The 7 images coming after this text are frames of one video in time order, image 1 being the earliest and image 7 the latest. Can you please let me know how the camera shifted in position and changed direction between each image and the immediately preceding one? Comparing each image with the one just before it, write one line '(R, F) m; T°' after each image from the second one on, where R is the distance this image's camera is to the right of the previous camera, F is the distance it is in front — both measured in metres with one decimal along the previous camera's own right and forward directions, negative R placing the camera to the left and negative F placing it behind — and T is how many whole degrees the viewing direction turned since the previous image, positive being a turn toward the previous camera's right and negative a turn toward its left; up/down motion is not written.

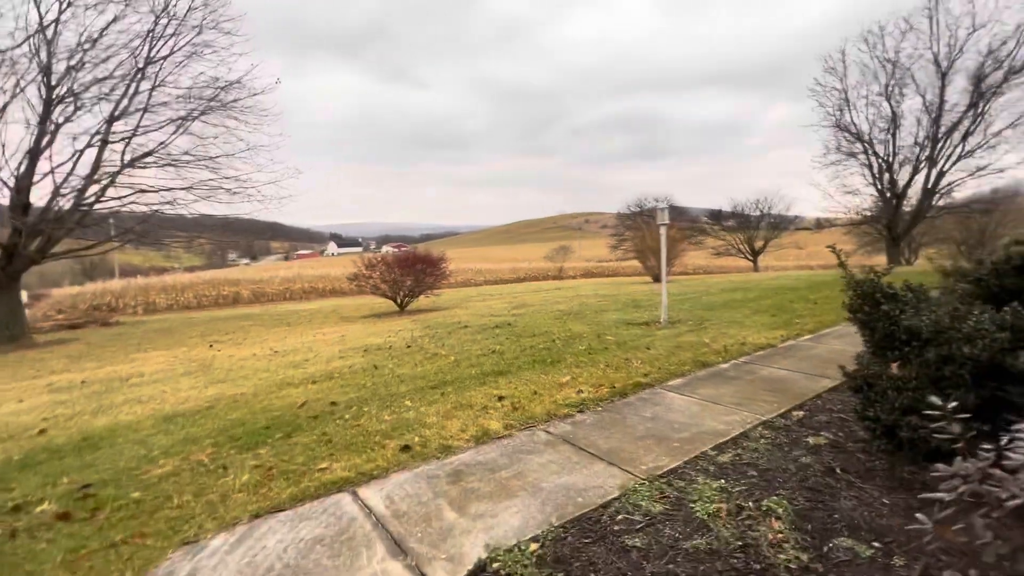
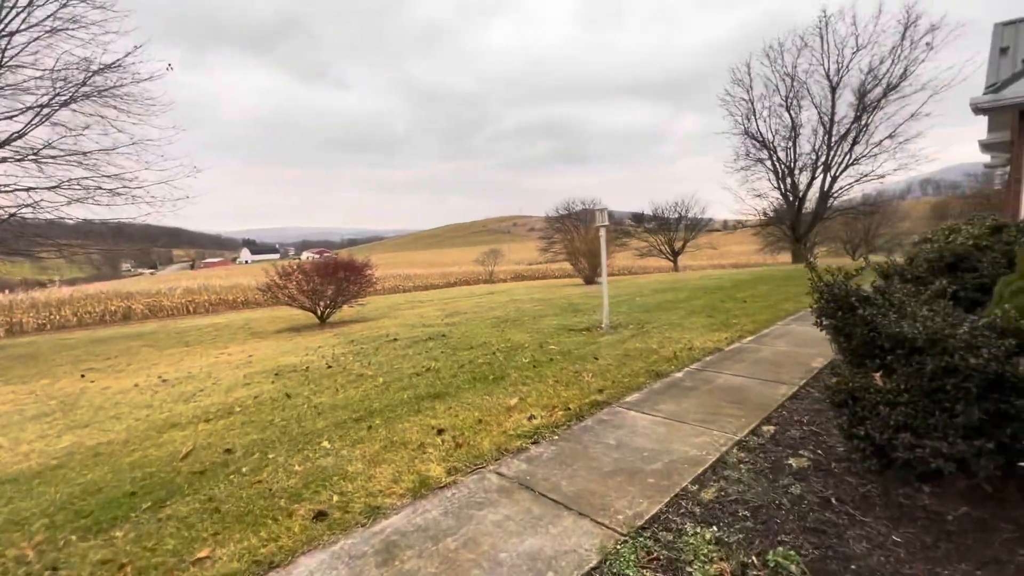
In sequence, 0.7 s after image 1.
(-0.1, +0.5) m; +9°
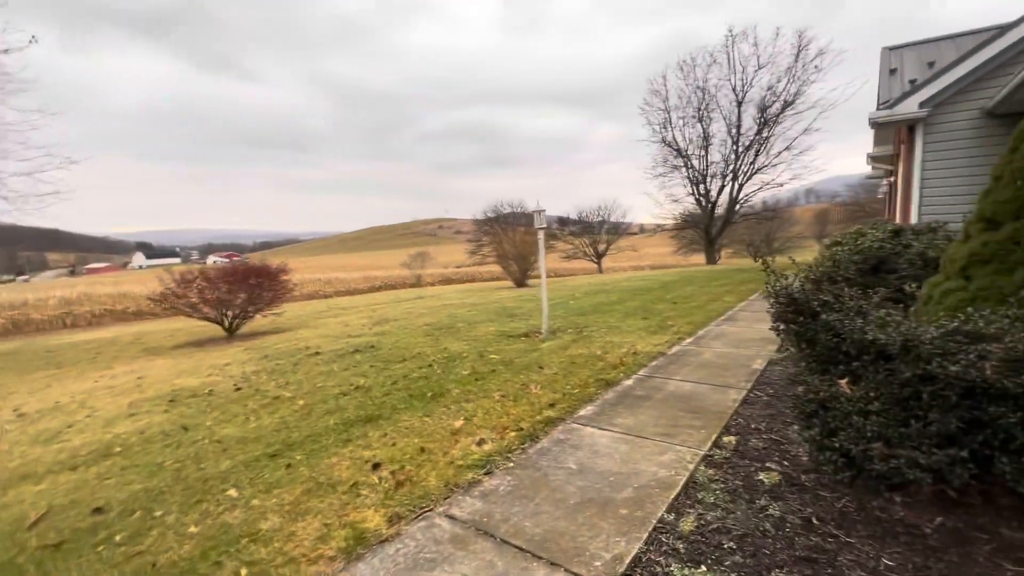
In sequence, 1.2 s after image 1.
(-0.1, +0.4) m; +9°
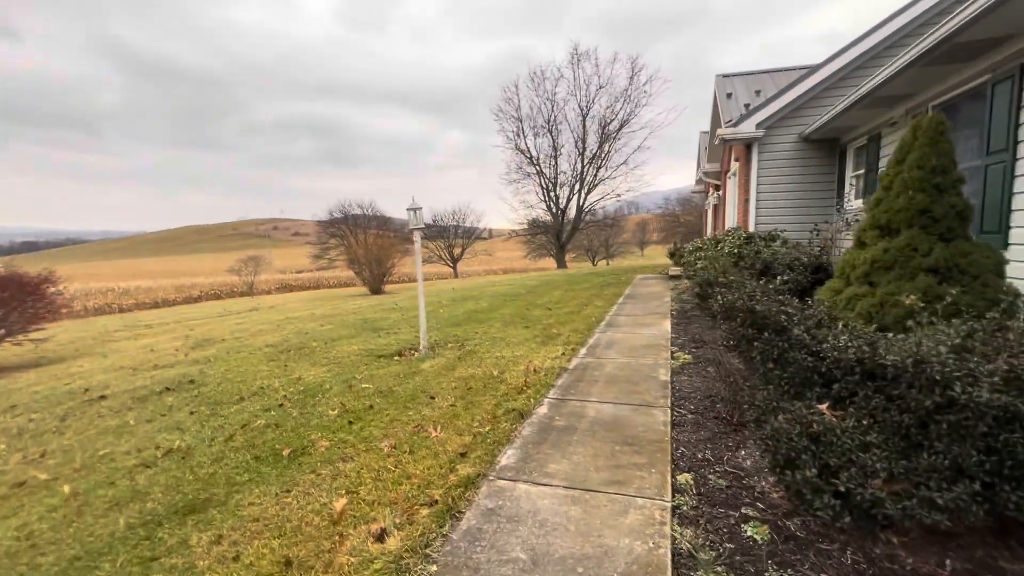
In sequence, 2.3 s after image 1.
(-0.3, +0.8) m; +18°
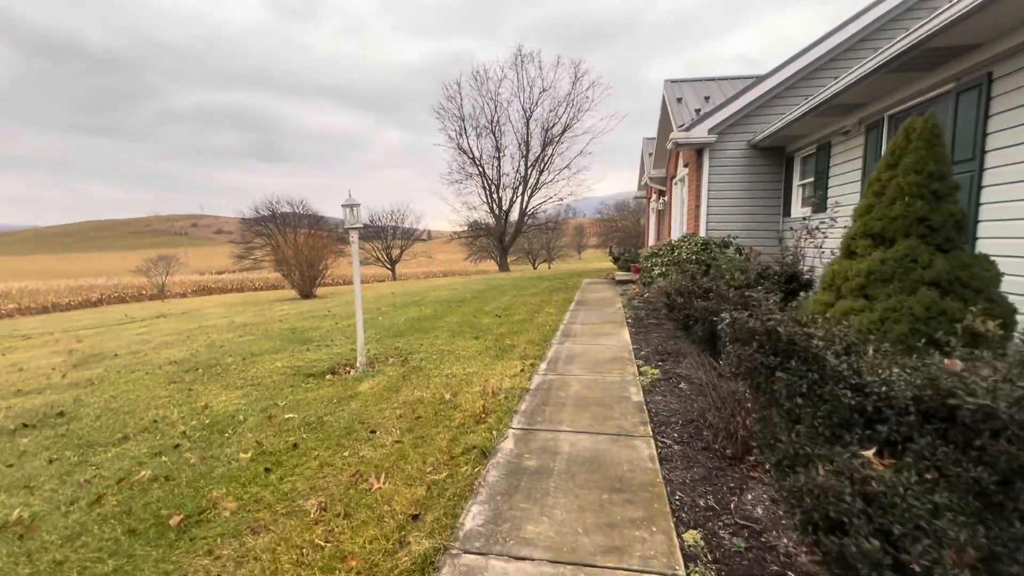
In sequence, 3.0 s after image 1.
(-0.1, +0.6) m; +7°
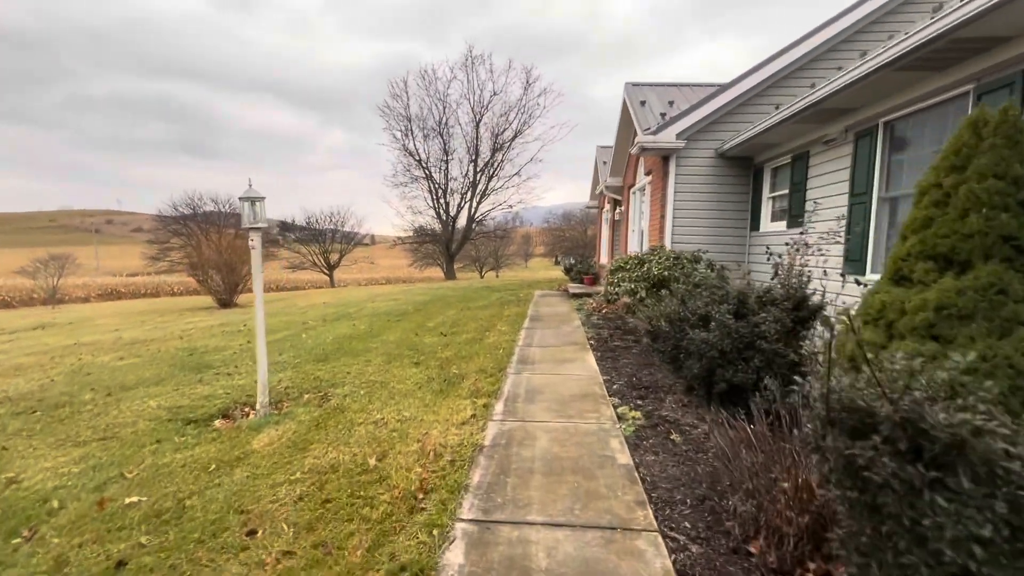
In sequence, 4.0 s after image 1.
(0.0, +0.9) m; +7°
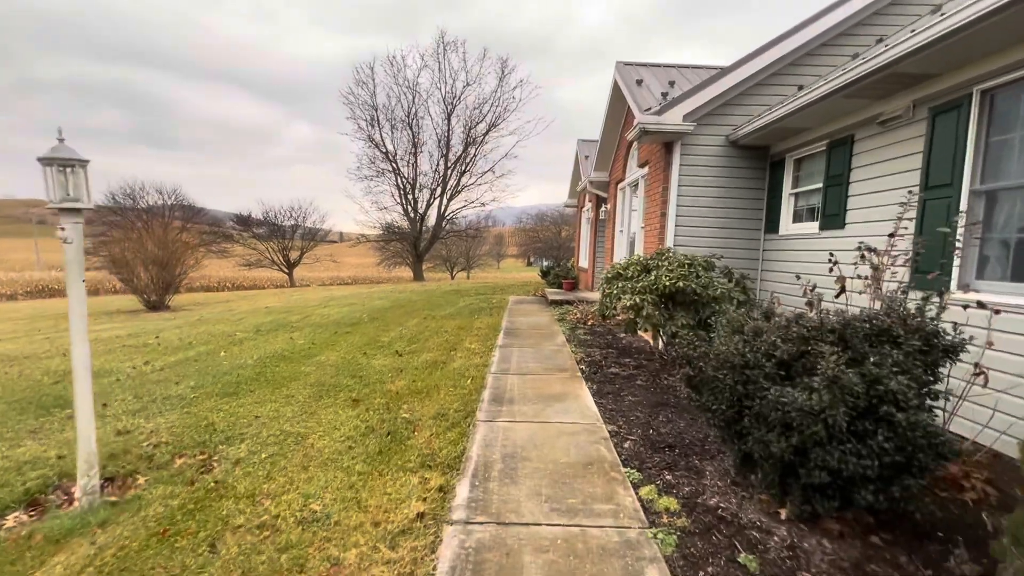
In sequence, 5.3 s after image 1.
(0.0, +1.3) m; +3°
